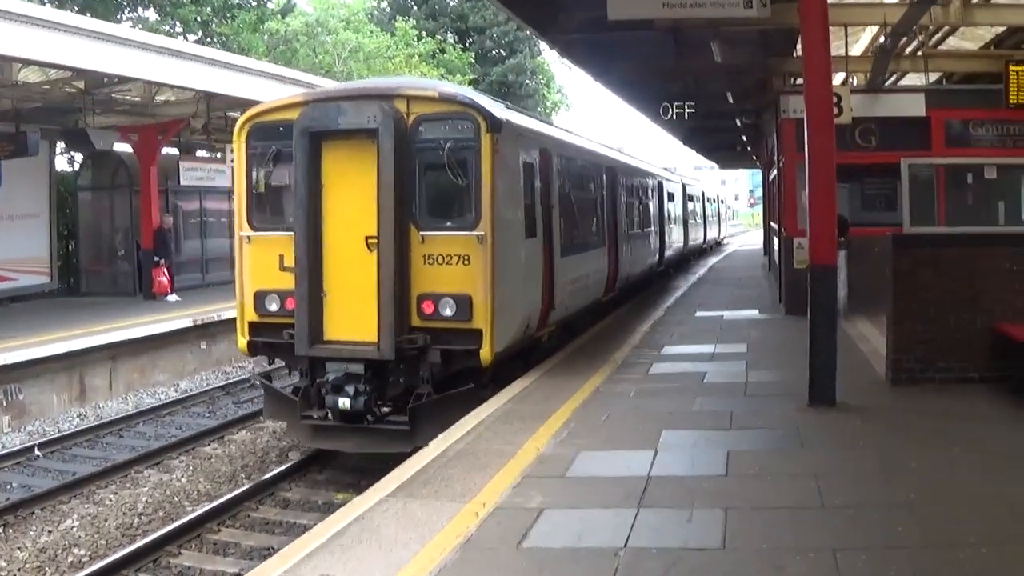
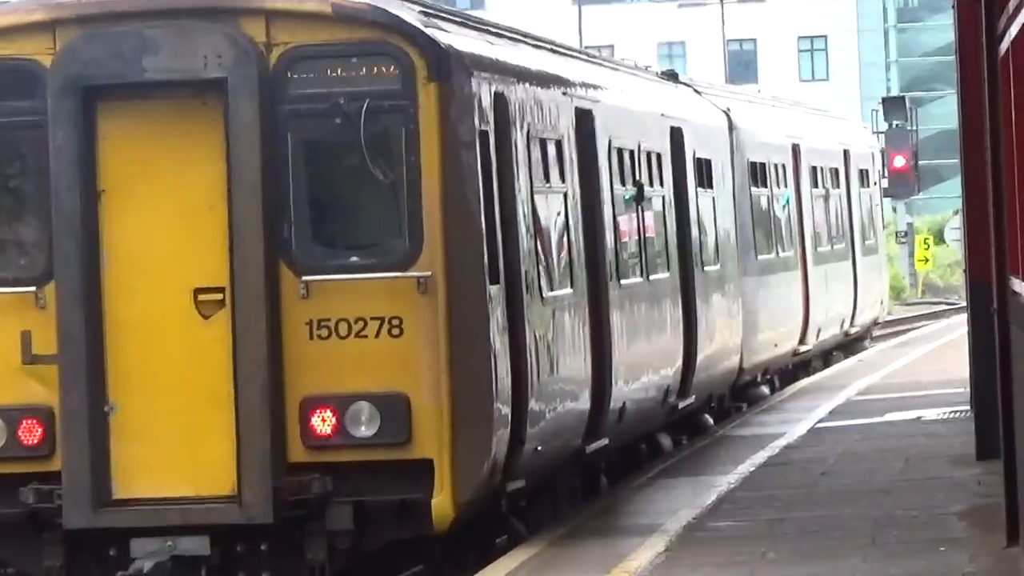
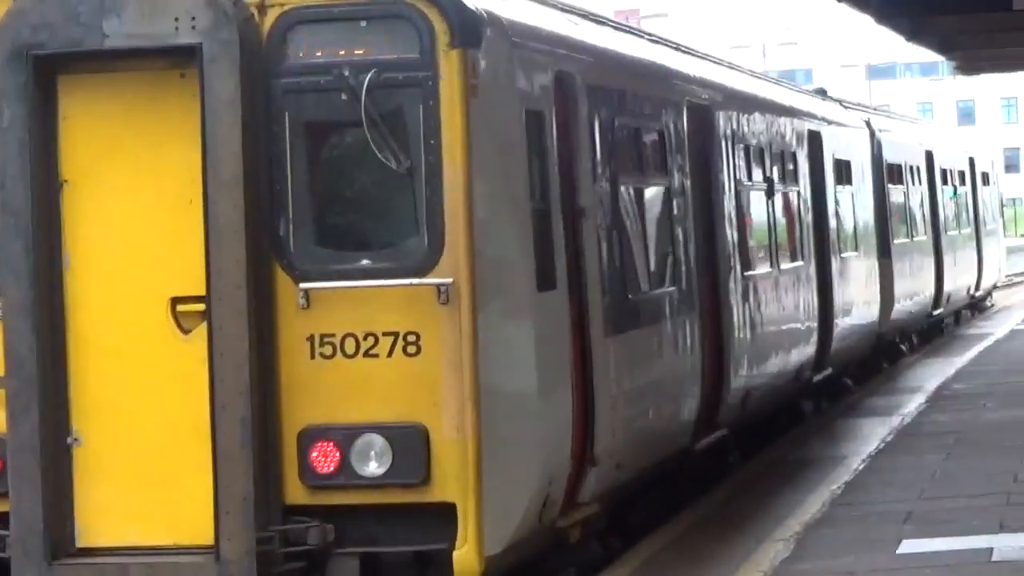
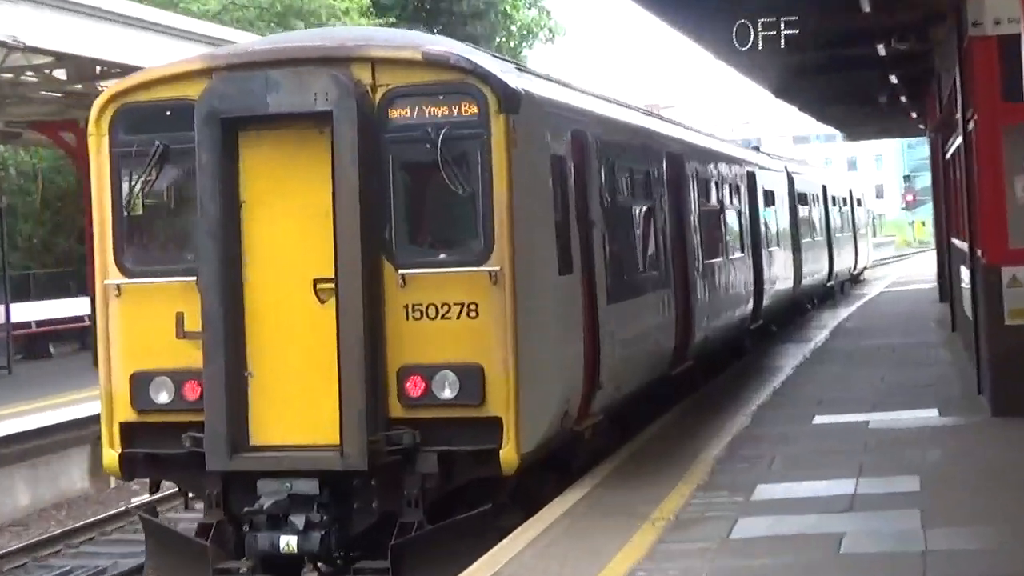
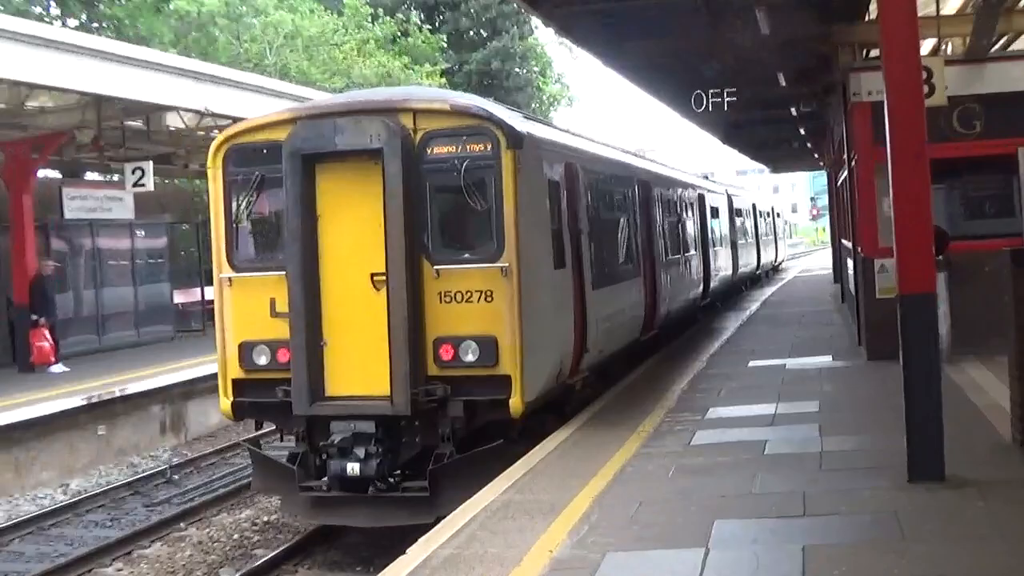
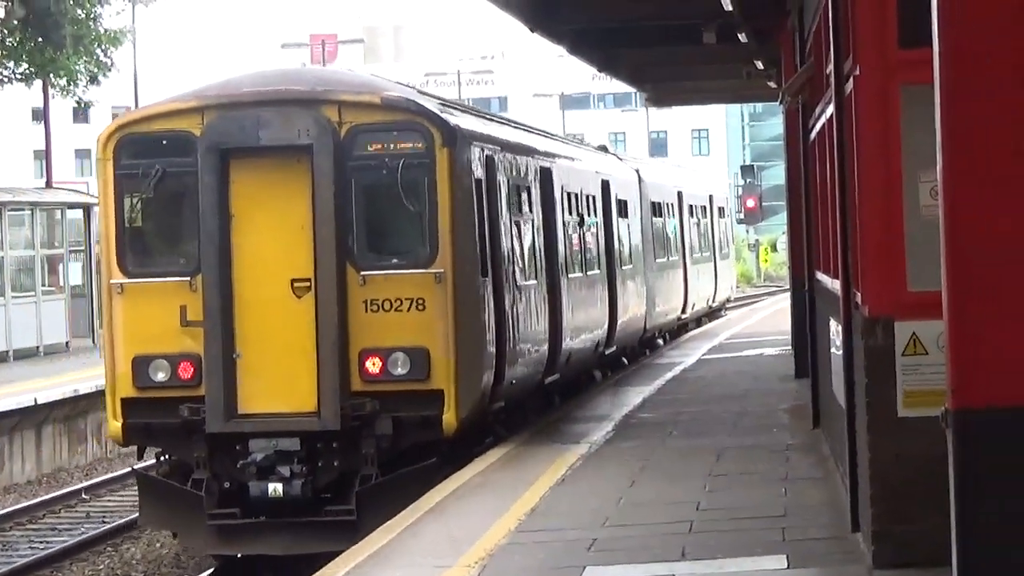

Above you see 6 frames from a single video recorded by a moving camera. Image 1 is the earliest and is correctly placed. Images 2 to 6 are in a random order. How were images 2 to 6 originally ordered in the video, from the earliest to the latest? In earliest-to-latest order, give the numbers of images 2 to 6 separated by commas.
5, 4, 3, 6, 2
